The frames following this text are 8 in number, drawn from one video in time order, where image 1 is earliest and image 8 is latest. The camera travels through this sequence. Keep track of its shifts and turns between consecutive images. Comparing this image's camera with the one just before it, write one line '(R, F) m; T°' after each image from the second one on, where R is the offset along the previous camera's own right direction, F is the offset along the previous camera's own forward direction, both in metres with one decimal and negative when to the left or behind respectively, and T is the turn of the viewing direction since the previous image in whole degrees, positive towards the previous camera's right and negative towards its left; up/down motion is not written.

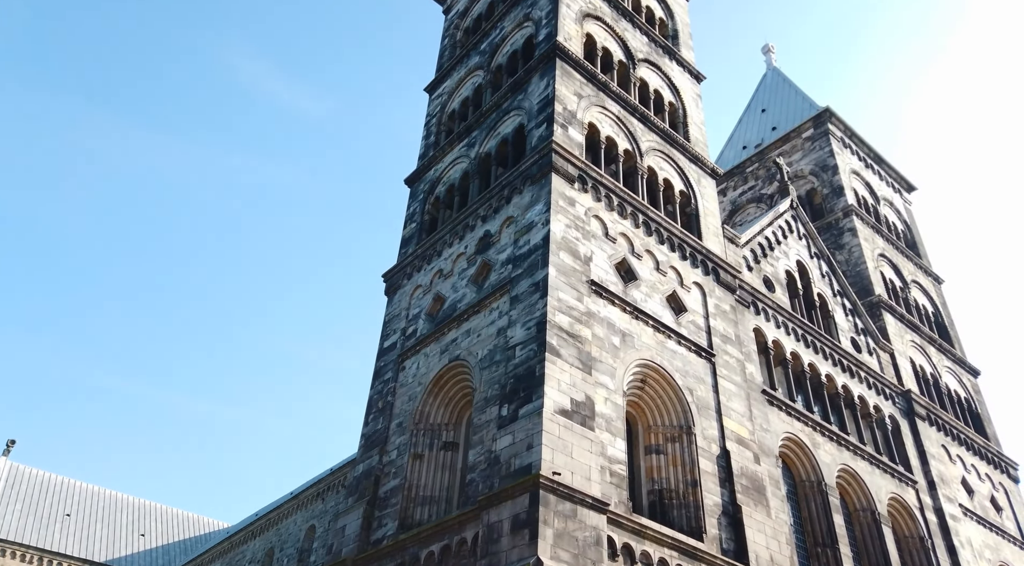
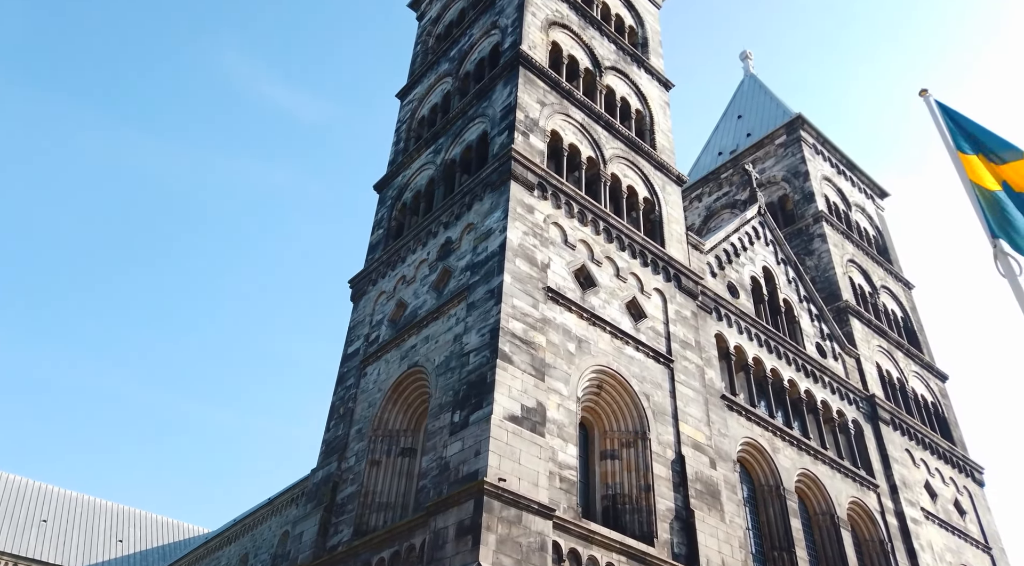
(+0.6, -0.1) m; +1°
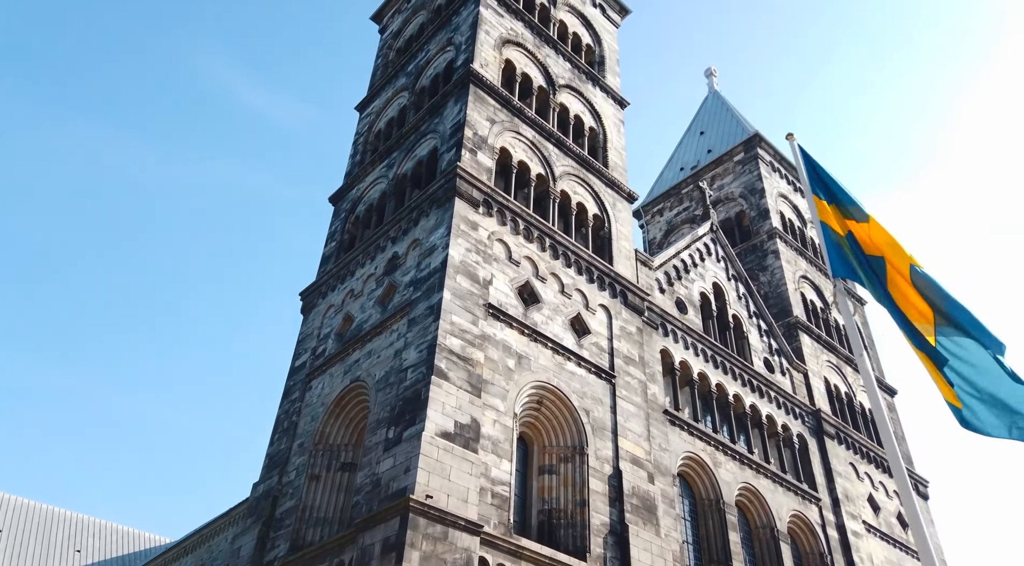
(+0.7, -0.2) m; +2°
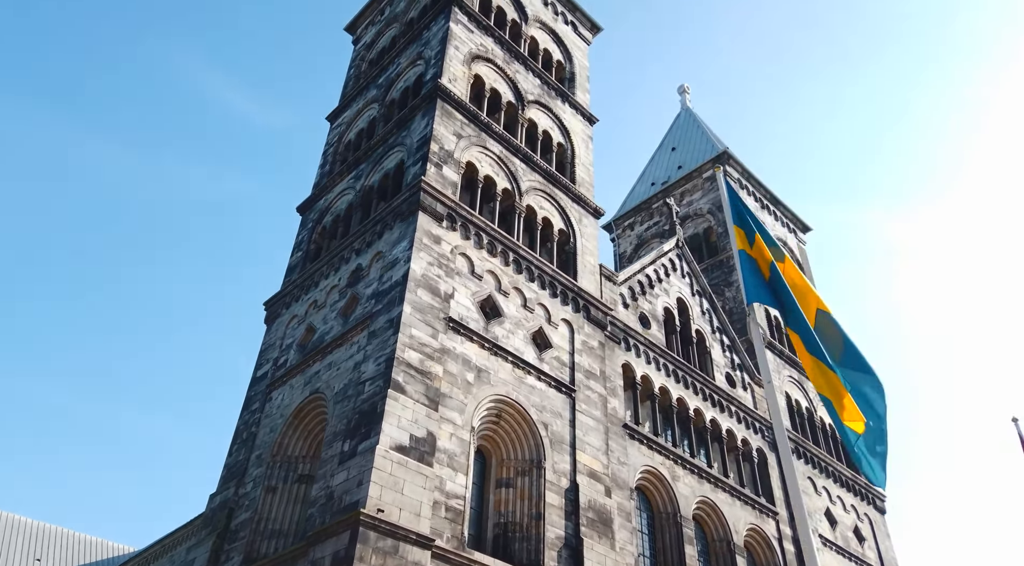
(+0.3, -0.2) m; +2°
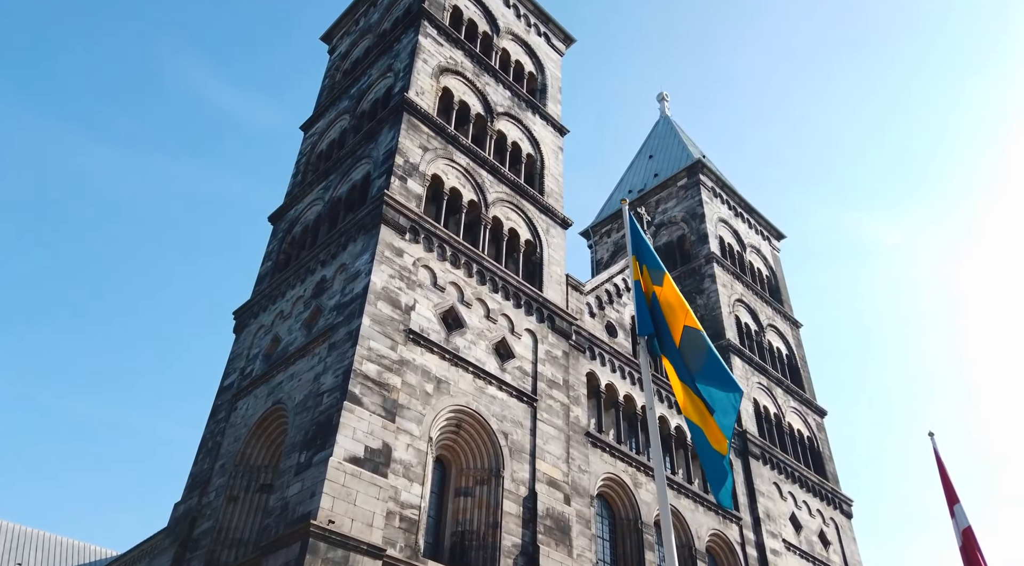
(+0.6, -0.3) m; +1°
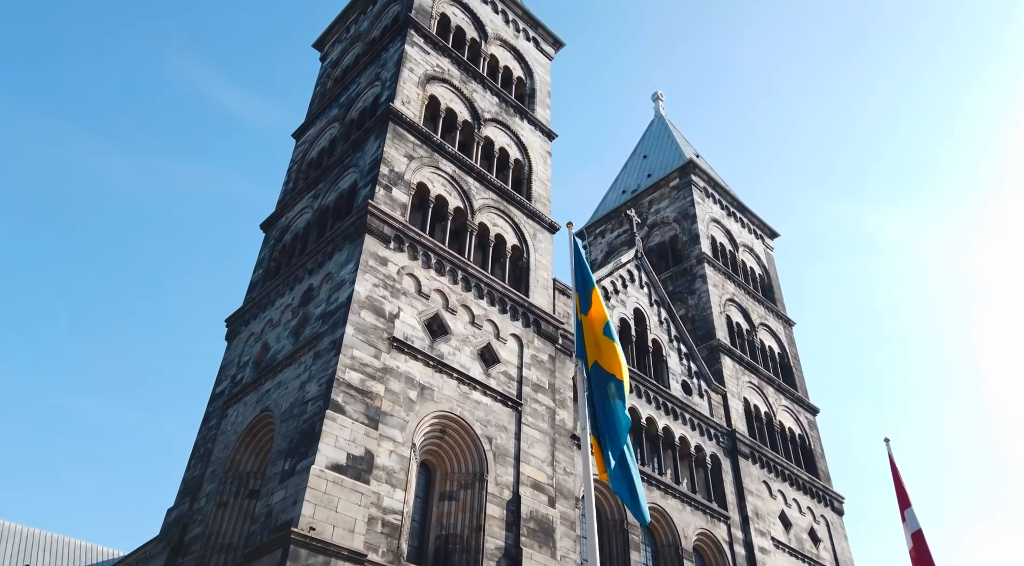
(+0.5, -0.3) m; 0°
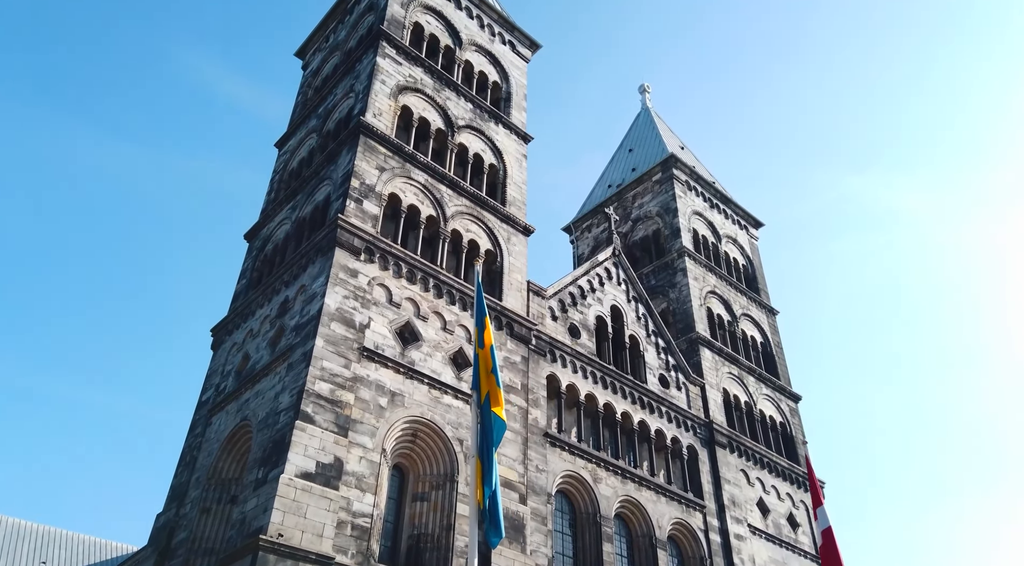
(+1.0, -0.7) m; 0°
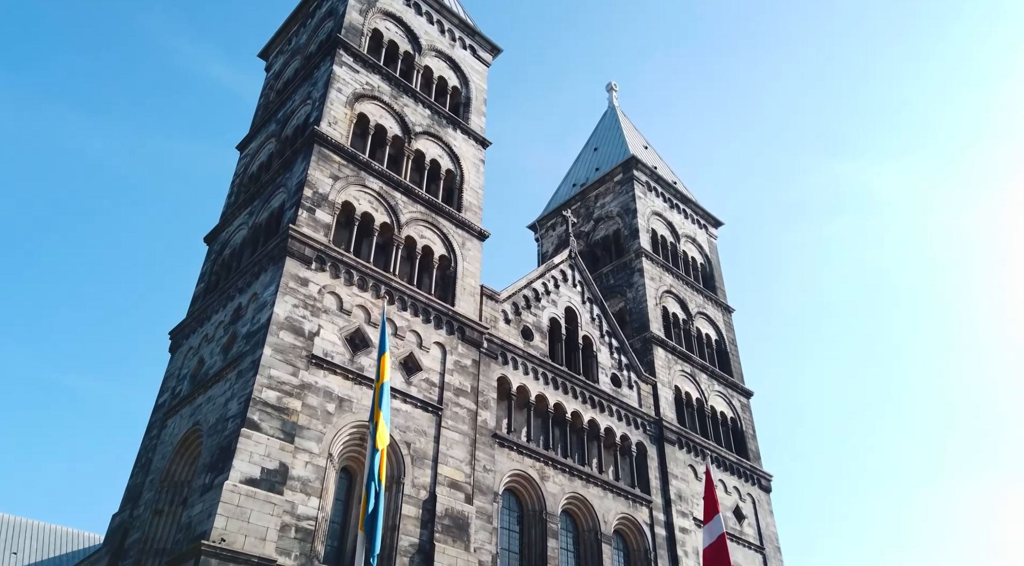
(+0.8, -0.7) m; +1°
